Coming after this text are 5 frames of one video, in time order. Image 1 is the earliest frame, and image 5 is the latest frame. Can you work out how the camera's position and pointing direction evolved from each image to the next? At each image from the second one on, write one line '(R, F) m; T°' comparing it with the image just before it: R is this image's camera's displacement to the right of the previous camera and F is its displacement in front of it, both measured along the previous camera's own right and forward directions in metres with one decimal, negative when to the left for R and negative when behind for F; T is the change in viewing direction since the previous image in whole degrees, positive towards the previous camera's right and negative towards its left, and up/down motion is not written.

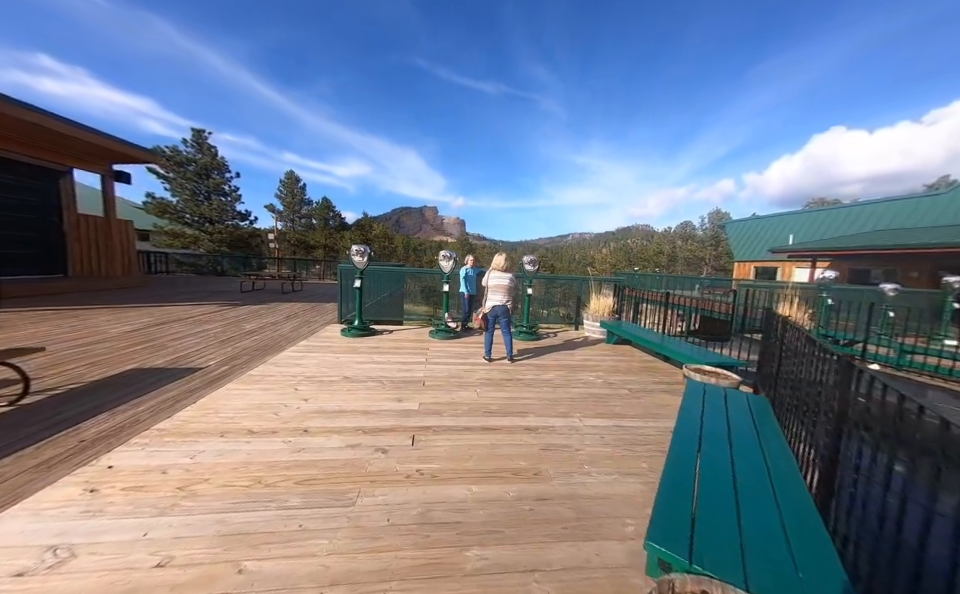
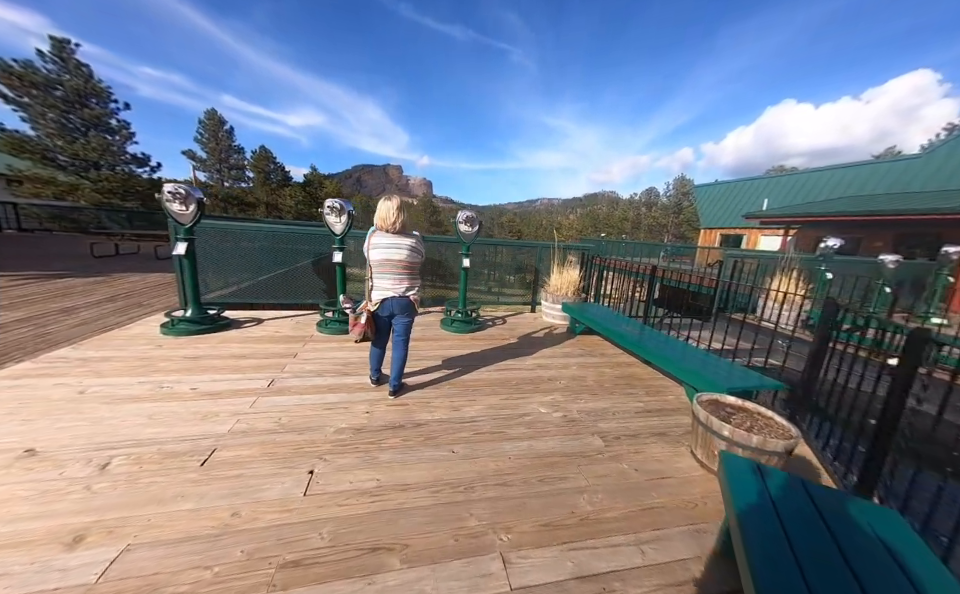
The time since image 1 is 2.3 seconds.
(+0.7, +1.8) m; +6°
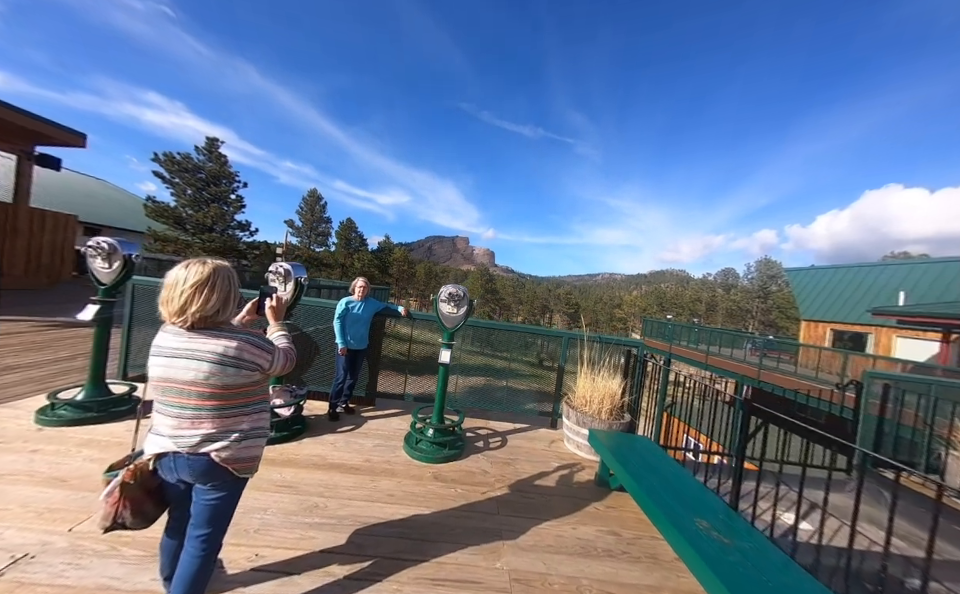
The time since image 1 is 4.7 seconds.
(+0.6, +1.3) m; -11°
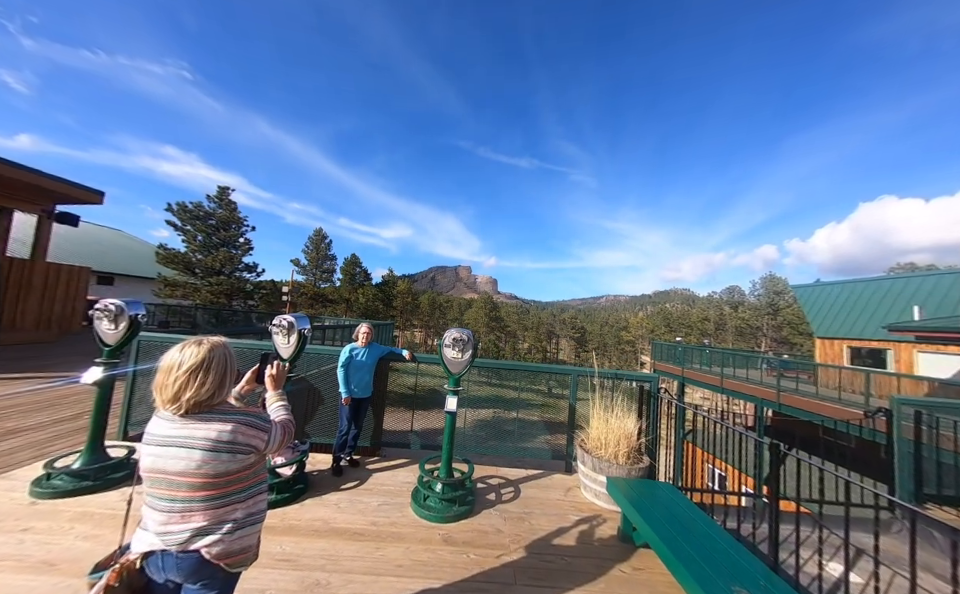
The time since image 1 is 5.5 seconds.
(0.0, 0.0) m; -1°
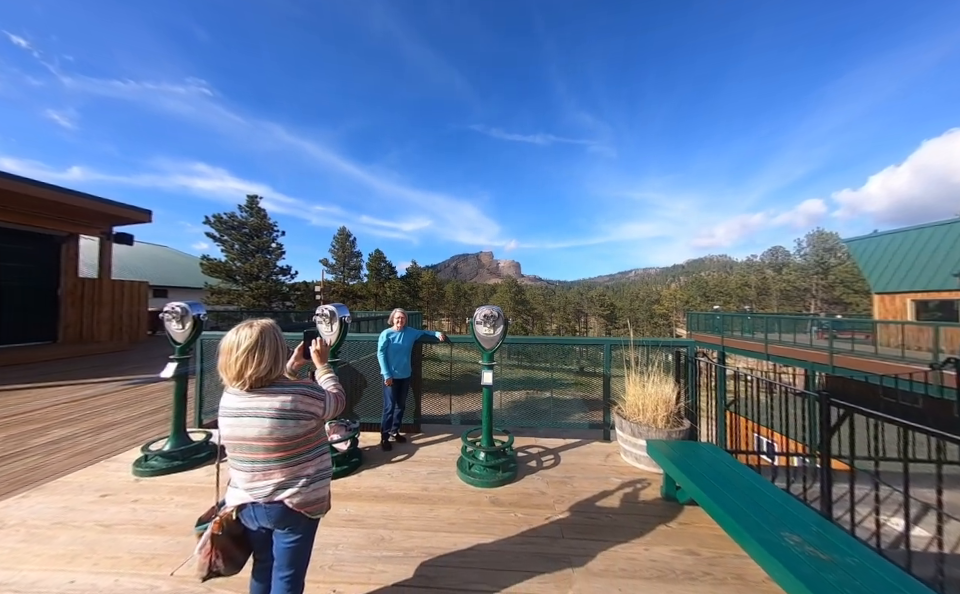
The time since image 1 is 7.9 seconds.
(0.0, -0.1) m; -5°
